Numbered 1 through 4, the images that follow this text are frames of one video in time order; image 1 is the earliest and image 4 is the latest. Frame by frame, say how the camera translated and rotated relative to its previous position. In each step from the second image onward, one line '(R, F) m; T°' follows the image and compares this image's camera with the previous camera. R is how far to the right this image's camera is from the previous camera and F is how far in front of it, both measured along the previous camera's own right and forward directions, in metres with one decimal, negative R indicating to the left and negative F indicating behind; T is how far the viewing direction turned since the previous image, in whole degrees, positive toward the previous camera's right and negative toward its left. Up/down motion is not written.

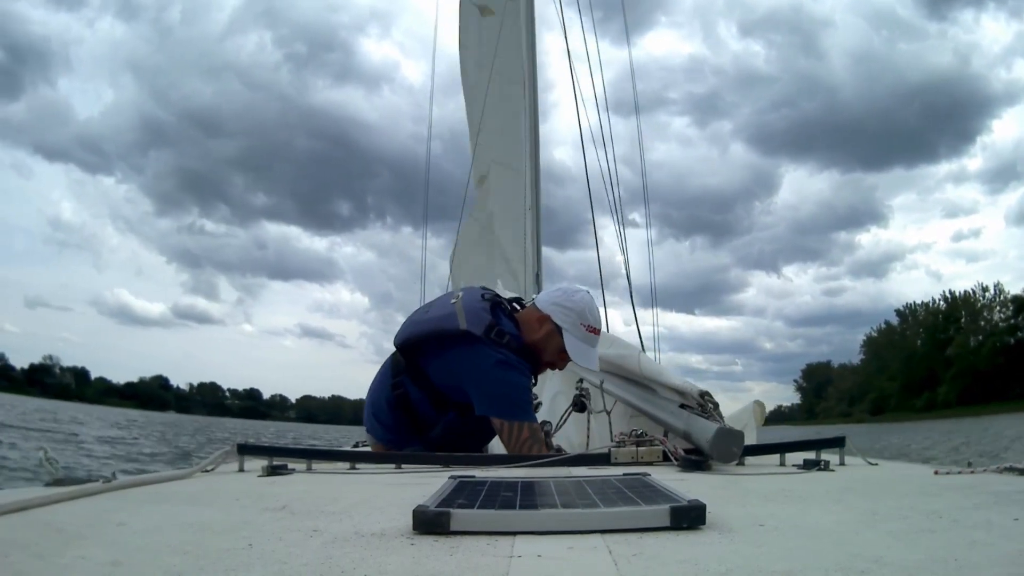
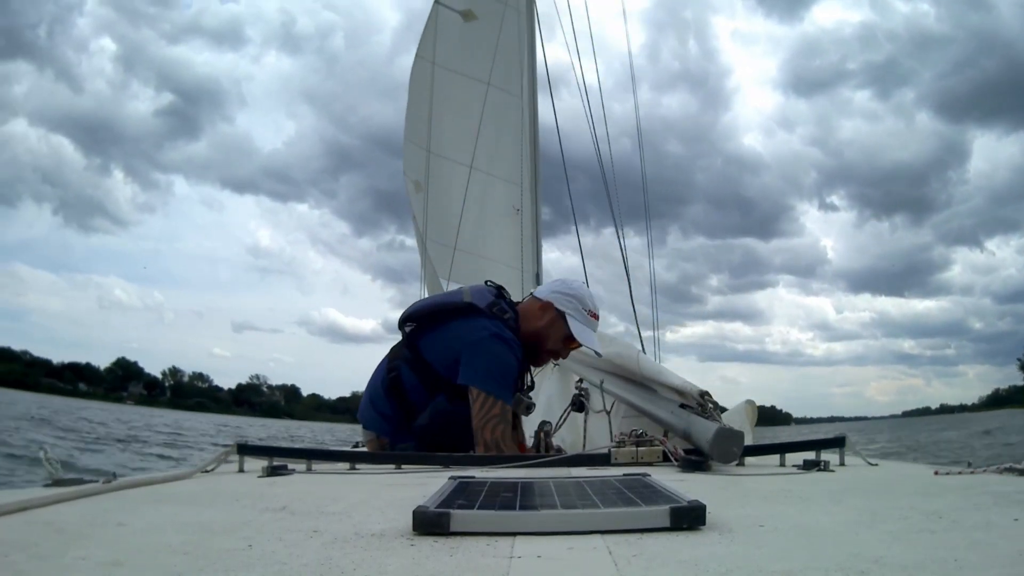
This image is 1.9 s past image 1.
(+0.2, 0.0) m; 0°
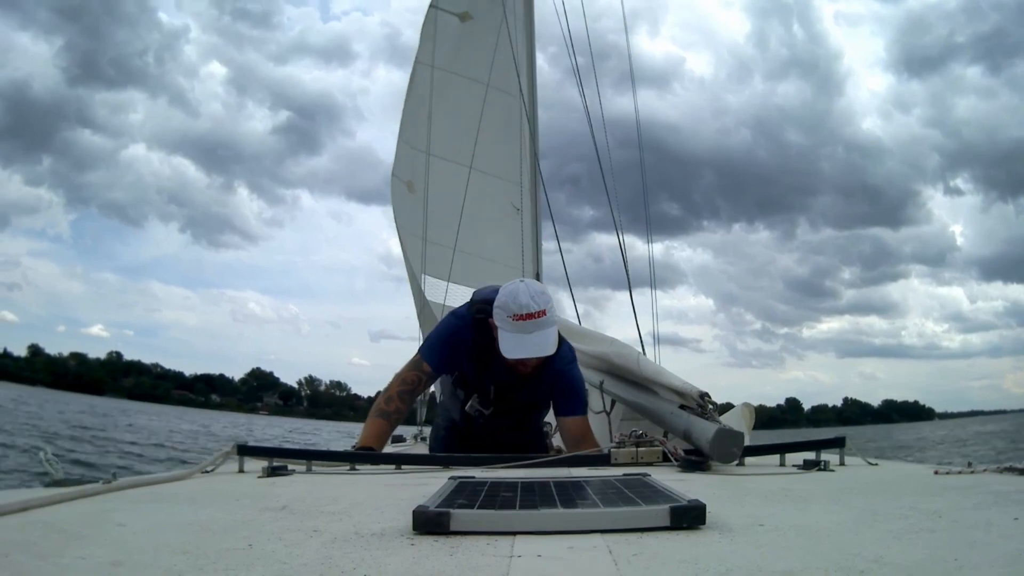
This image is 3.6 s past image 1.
(+1.4, -0.3) m; -2°
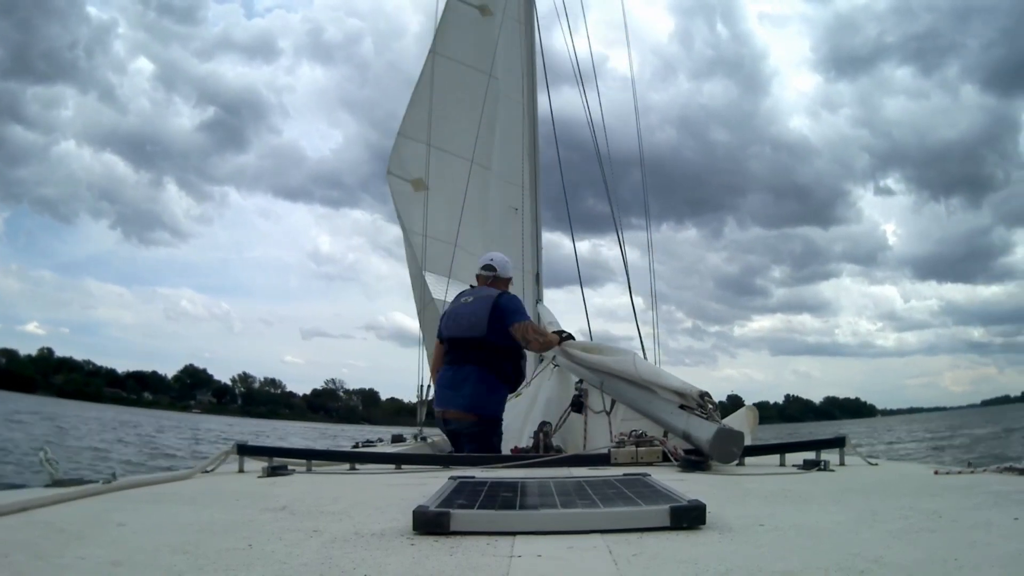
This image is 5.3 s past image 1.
(-1.0, +0.2) m; +1°
